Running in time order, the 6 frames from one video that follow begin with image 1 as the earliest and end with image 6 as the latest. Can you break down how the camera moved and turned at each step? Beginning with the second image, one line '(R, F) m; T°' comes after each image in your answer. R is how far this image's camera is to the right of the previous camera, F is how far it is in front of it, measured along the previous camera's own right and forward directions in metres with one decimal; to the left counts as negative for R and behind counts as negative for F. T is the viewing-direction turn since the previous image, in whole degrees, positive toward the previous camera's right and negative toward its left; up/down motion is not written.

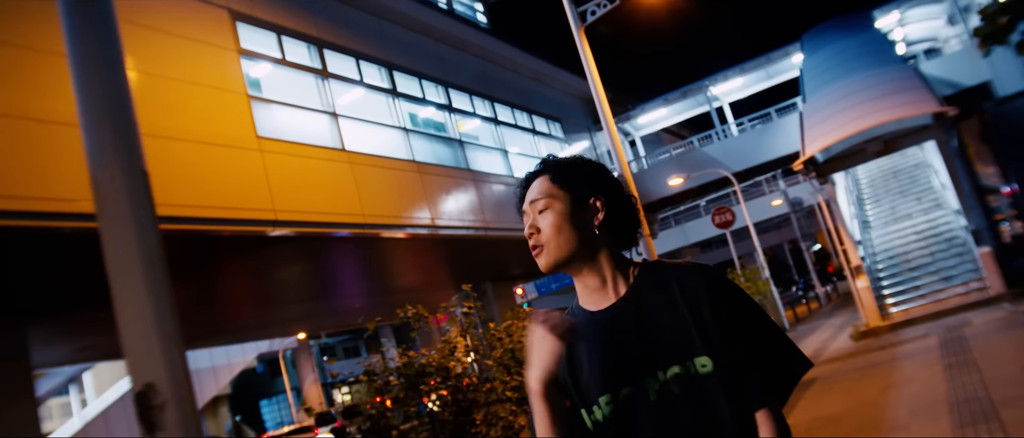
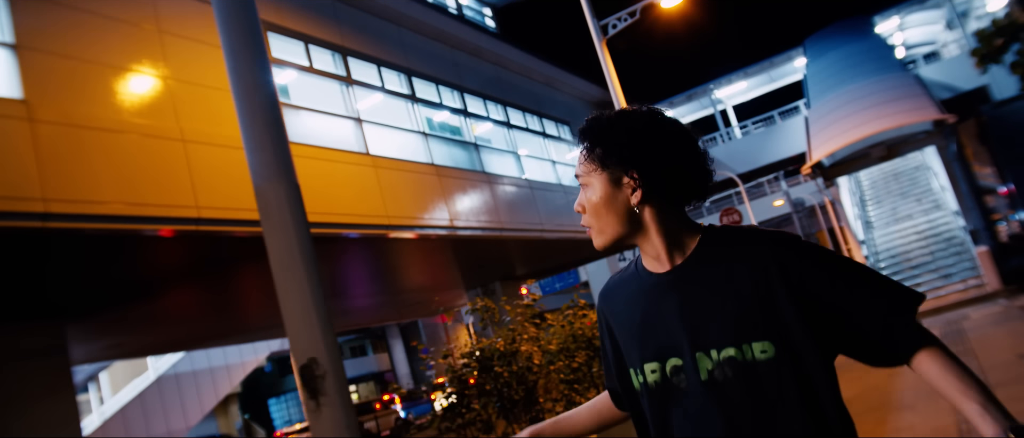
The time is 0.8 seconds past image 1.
(-0.3, -0.5) m; 0°
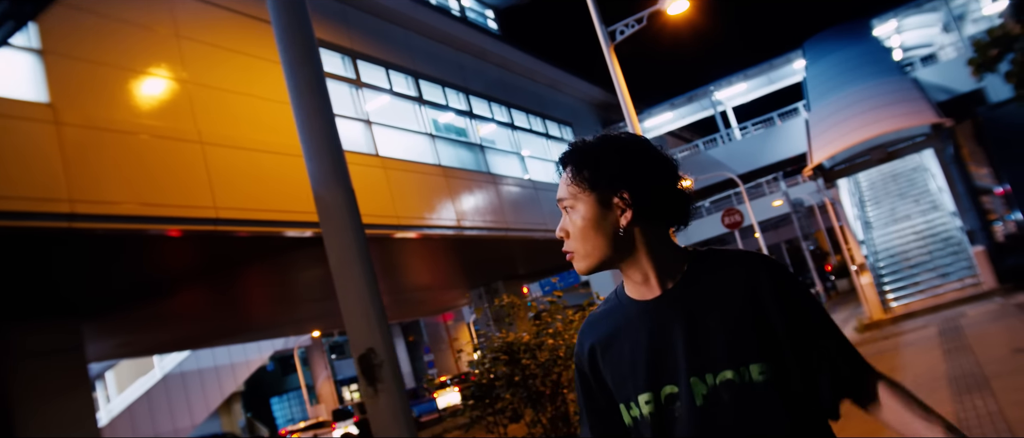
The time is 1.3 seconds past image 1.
(-0.2, -0.2) m; 0°
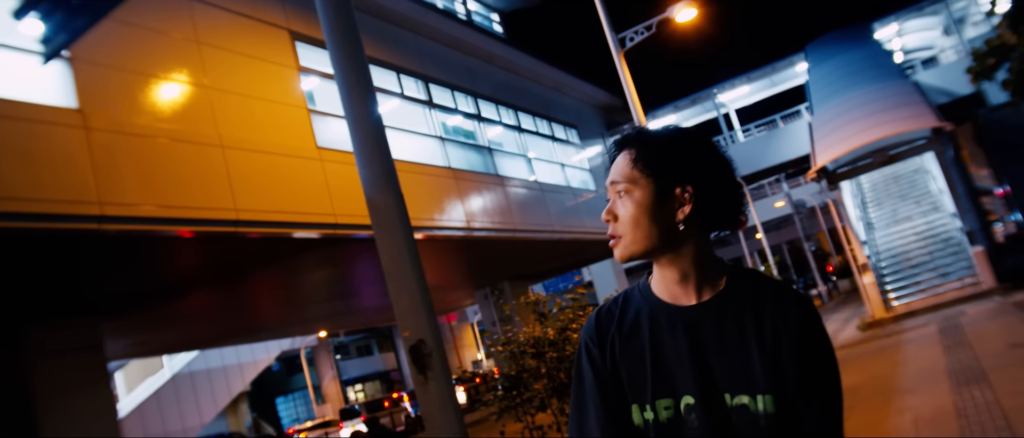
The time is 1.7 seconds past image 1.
(-0.2, -0.3) m; 0°
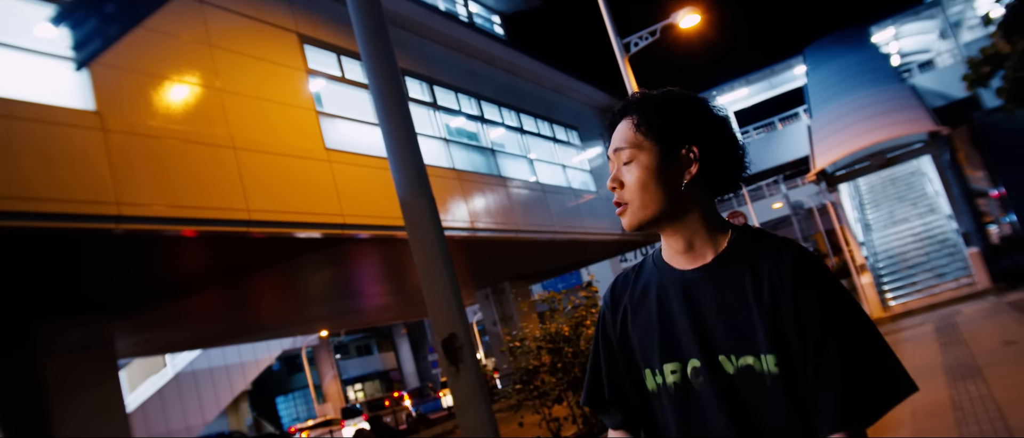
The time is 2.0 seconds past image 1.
(-0.1, -0.2) m; 0°
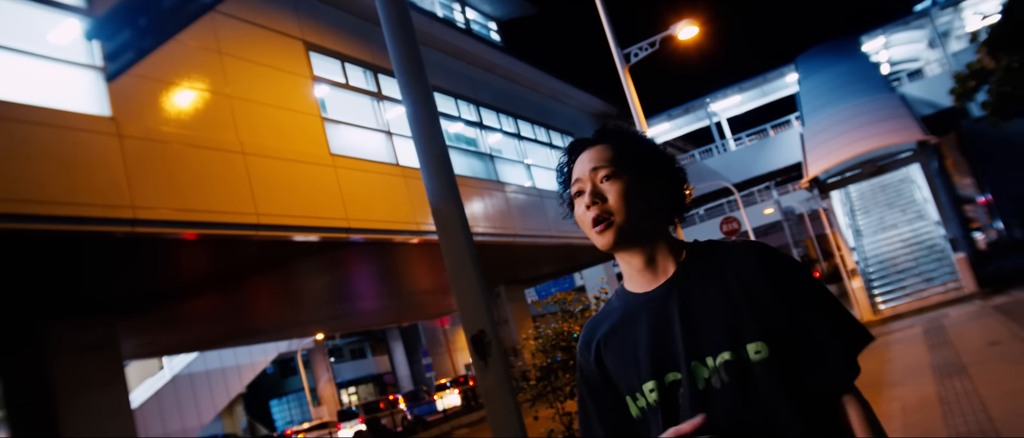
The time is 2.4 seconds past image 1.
(-0.2, -0.3) m; +1°
